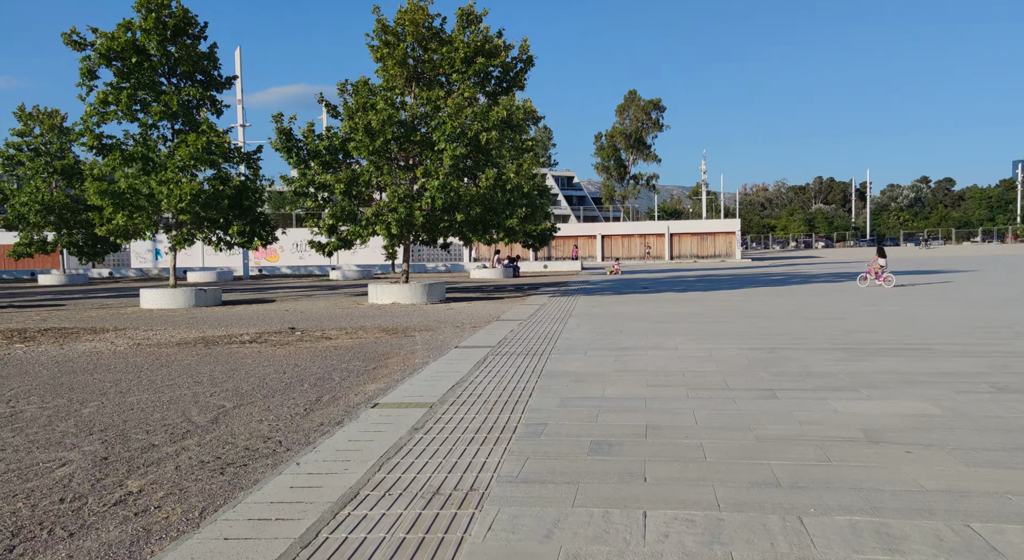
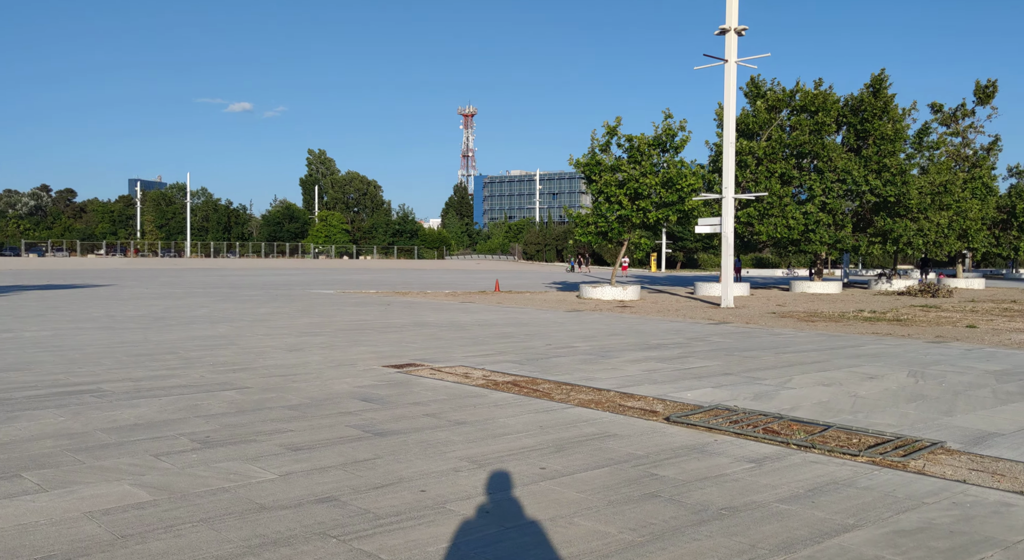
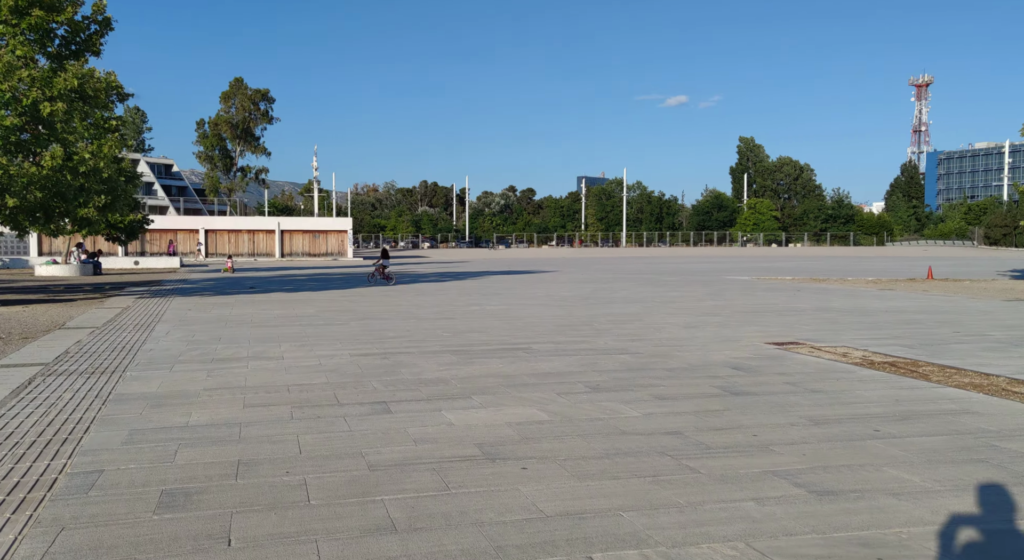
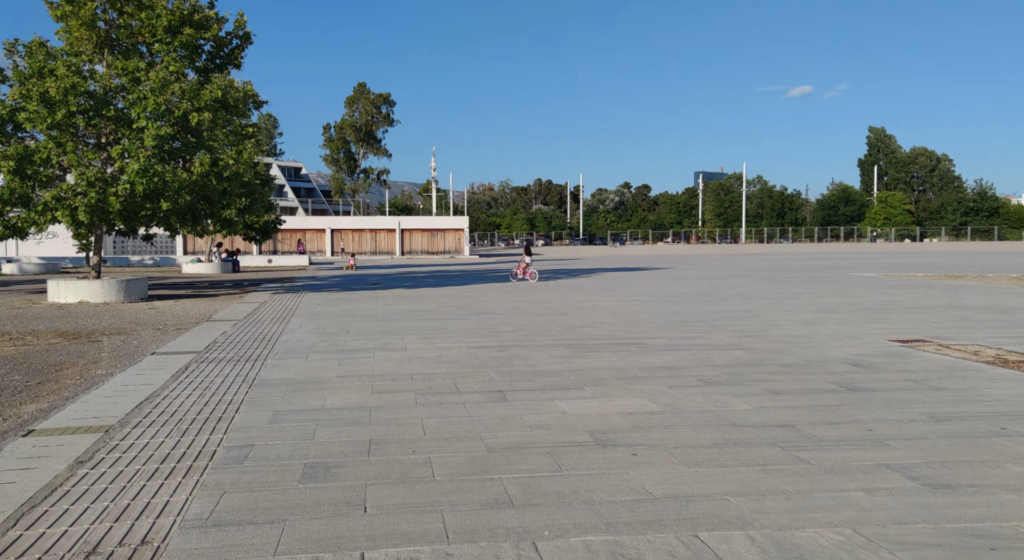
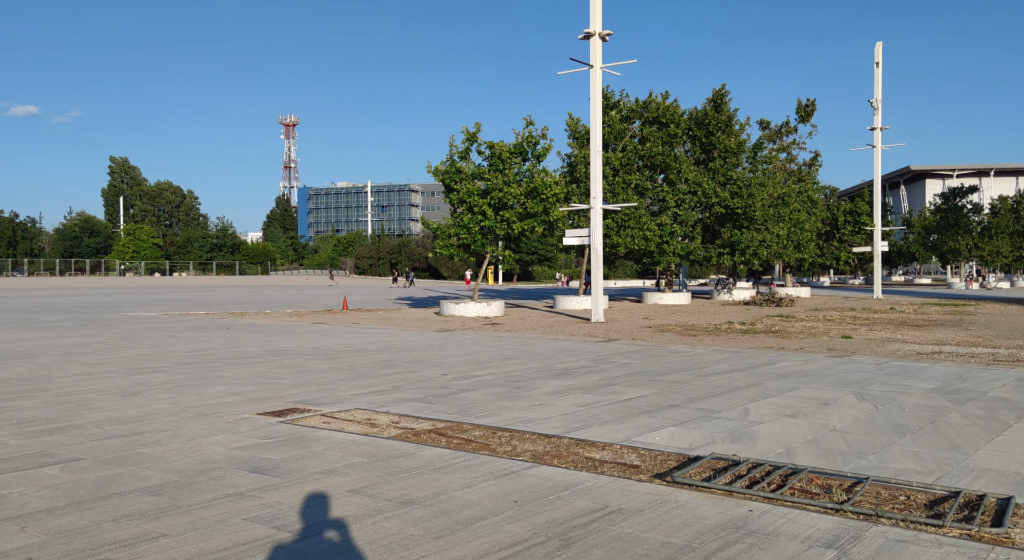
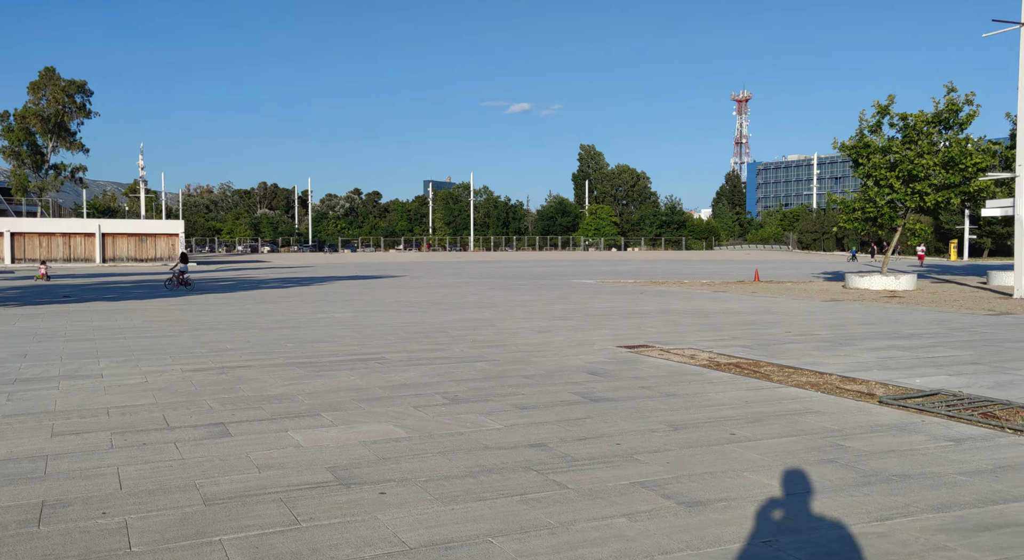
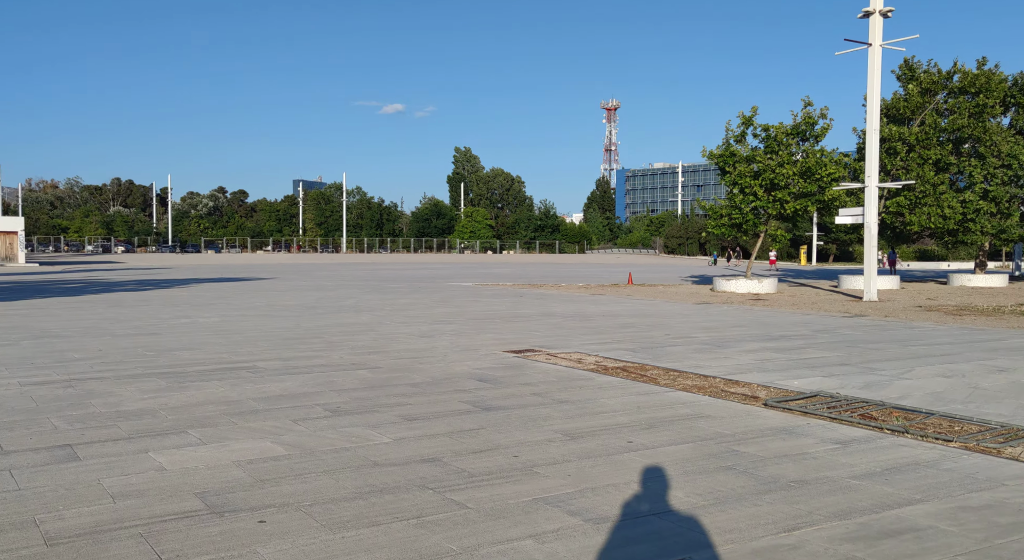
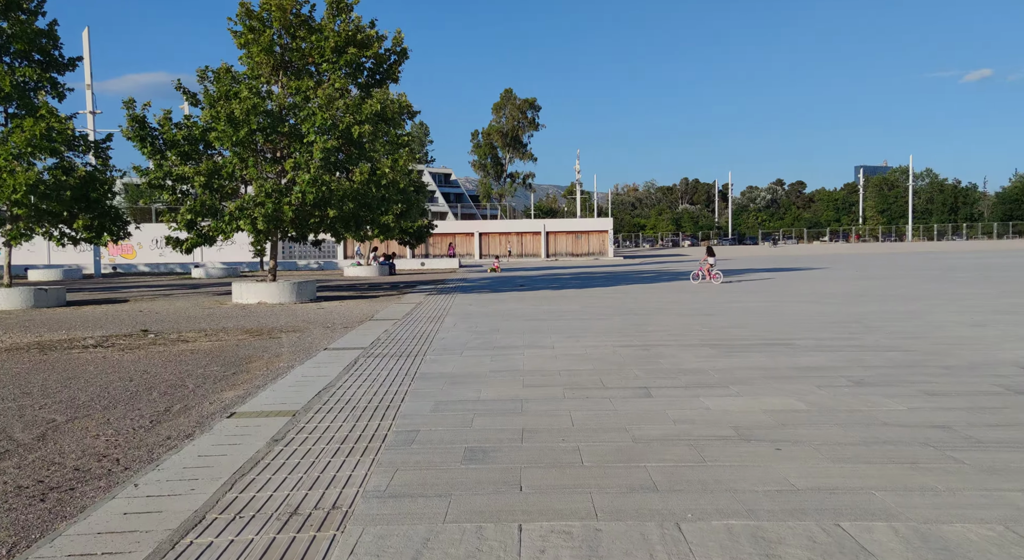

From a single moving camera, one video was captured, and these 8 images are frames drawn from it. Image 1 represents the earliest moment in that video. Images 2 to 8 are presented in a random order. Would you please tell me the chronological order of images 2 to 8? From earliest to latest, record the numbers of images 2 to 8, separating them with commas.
8, 4, 3, 6, 7, 2, 5
